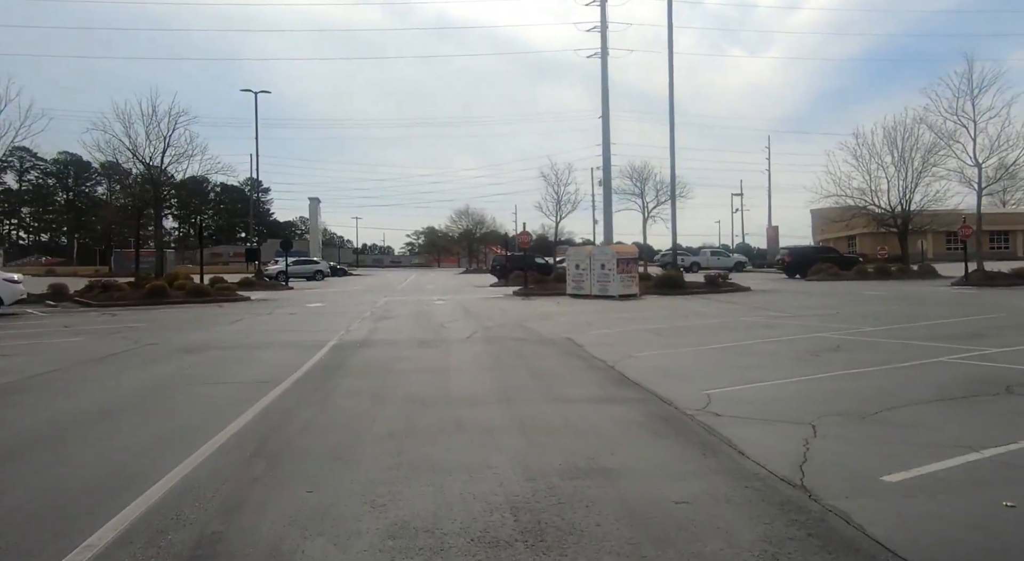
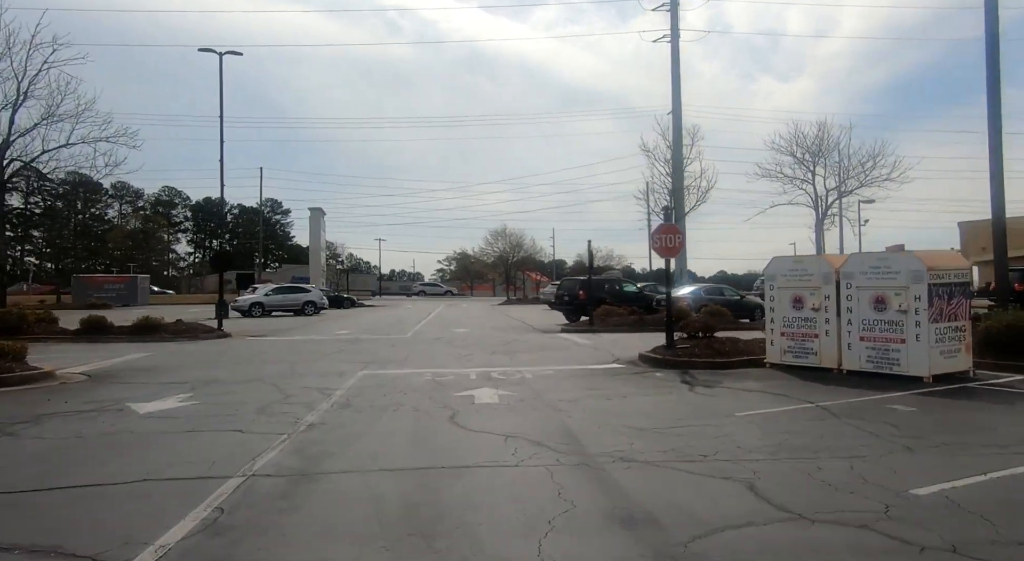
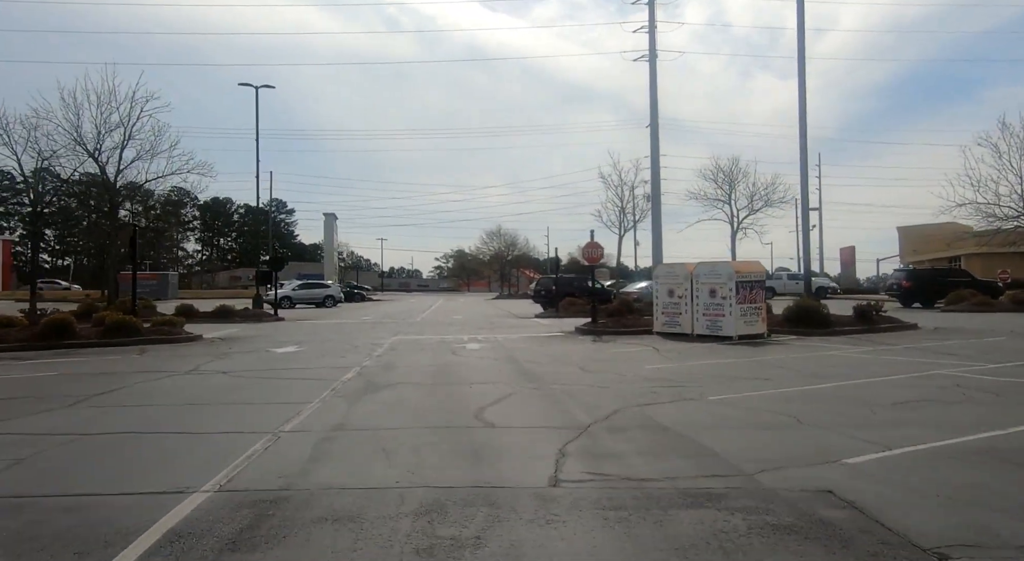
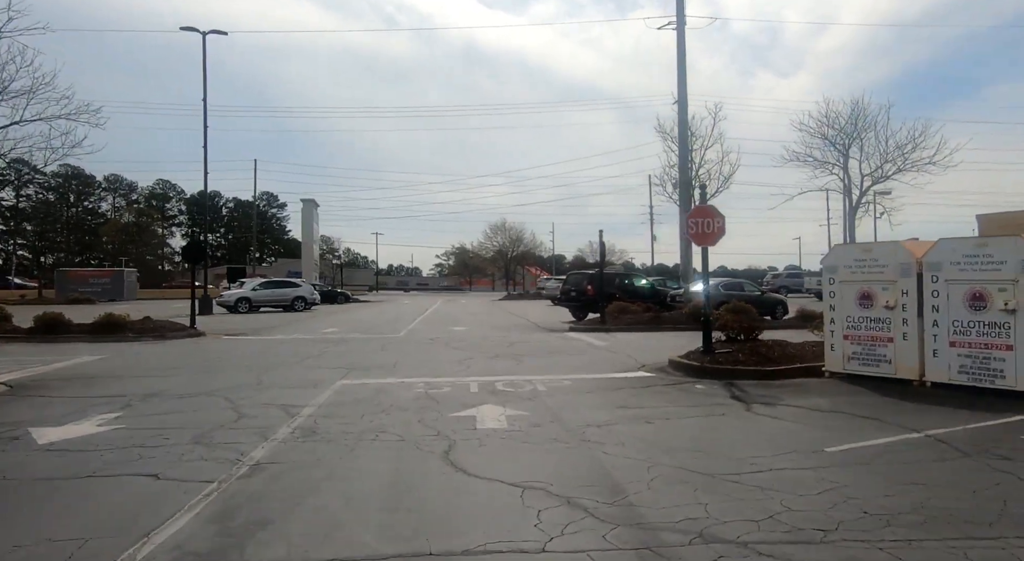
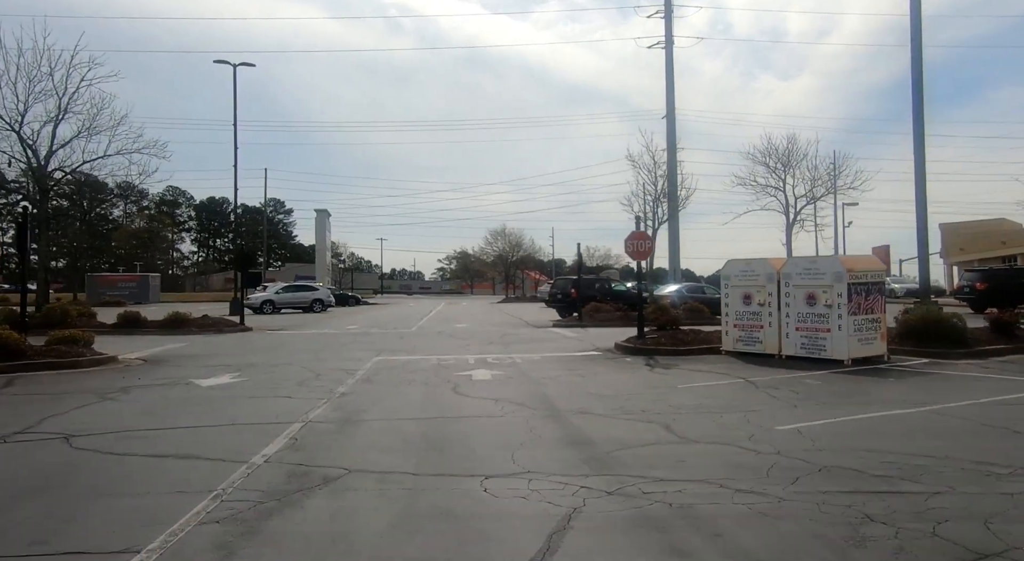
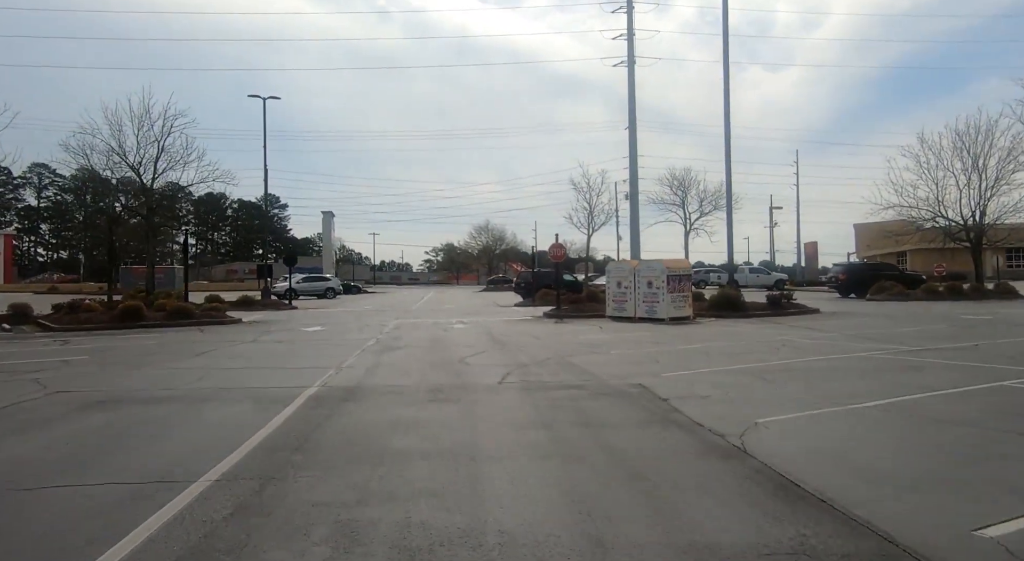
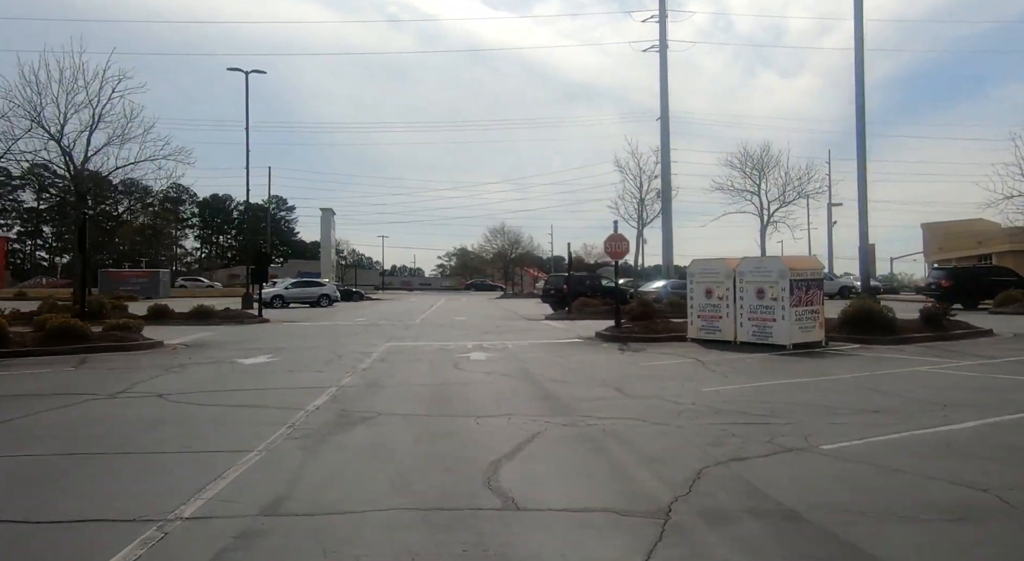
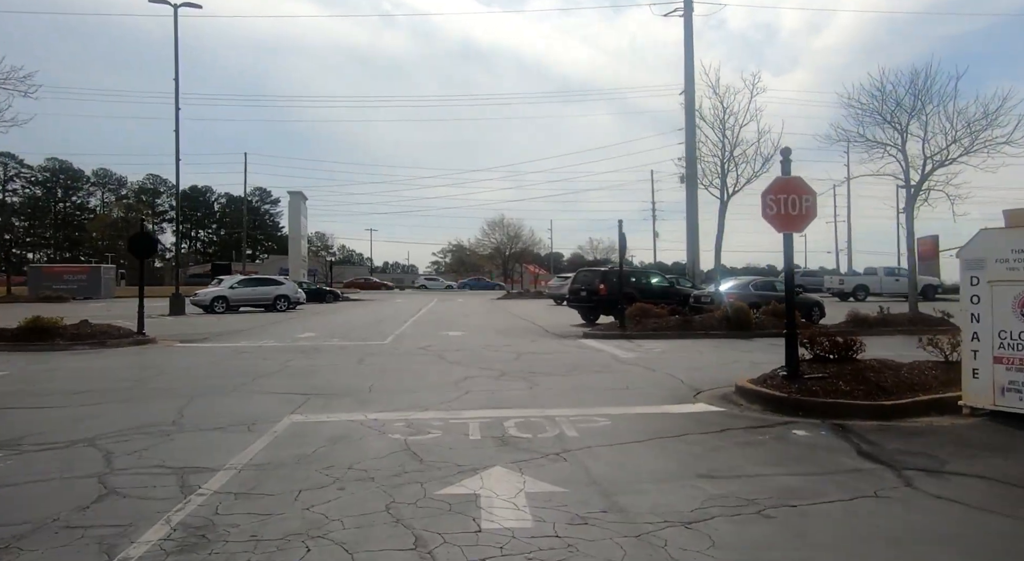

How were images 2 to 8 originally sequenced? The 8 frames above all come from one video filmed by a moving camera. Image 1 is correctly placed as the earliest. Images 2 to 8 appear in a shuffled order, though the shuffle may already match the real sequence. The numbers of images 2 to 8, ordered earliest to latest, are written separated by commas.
6, 3, 7, 5, 2, 4, 8
